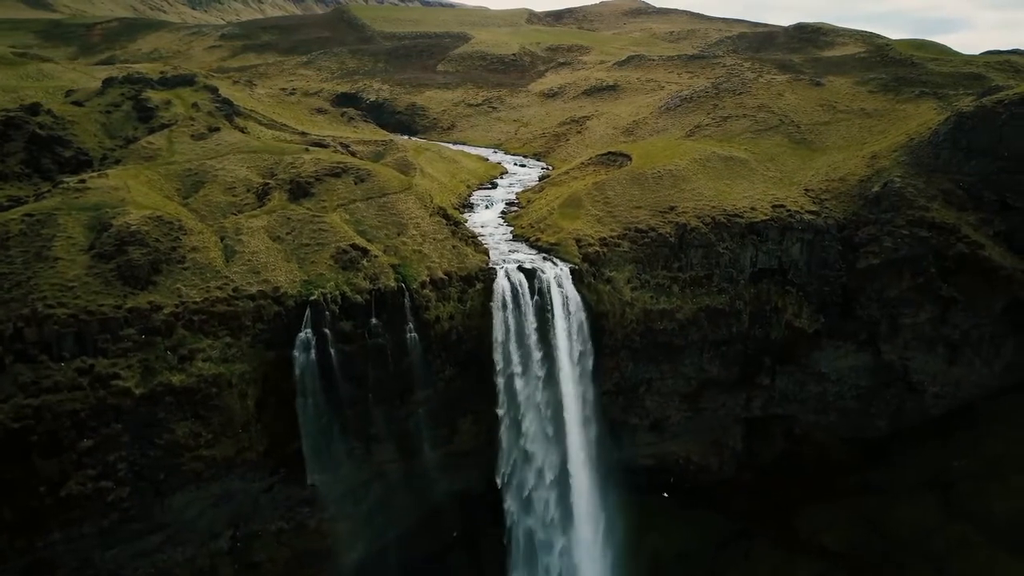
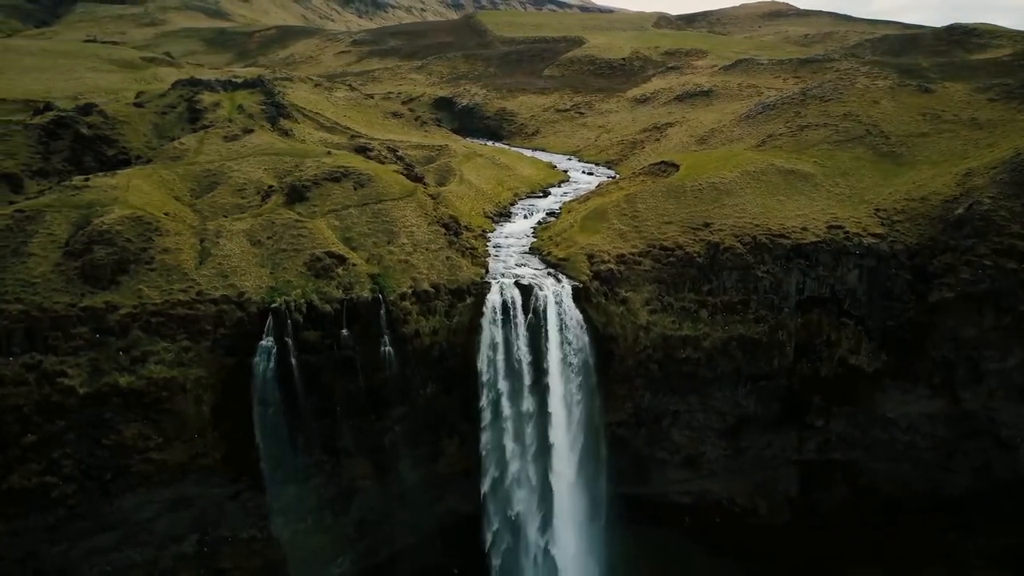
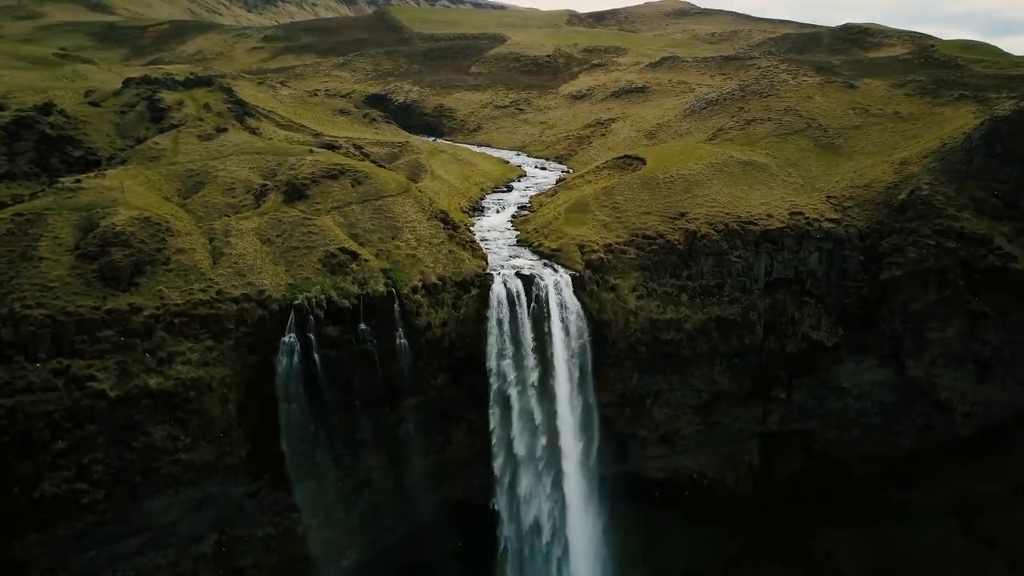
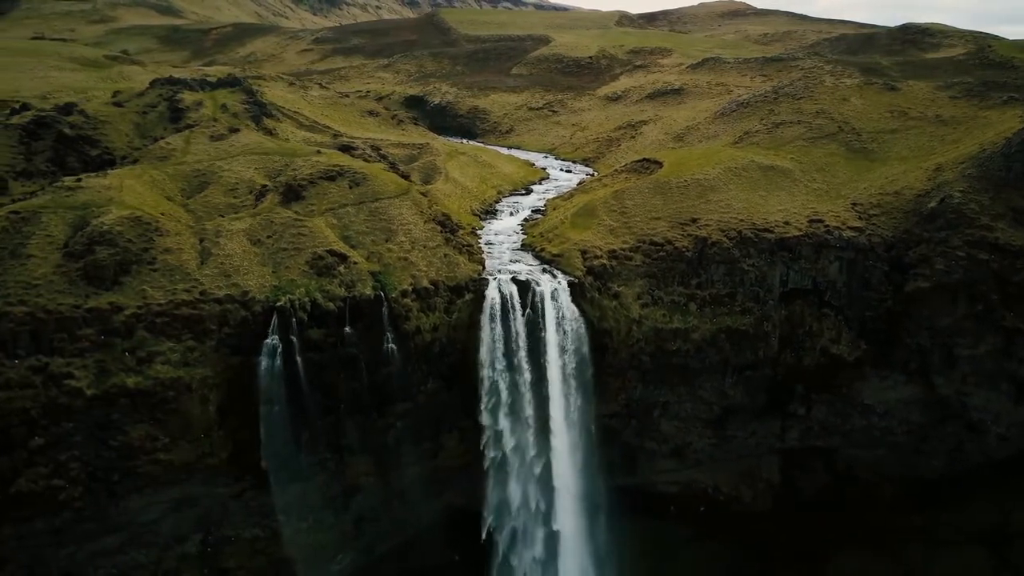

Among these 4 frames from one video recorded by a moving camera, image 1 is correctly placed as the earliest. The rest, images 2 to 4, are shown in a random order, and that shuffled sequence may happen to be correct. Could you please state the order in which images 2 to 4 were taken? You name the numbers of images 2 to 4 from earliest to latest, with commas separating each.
3, 4, 2
